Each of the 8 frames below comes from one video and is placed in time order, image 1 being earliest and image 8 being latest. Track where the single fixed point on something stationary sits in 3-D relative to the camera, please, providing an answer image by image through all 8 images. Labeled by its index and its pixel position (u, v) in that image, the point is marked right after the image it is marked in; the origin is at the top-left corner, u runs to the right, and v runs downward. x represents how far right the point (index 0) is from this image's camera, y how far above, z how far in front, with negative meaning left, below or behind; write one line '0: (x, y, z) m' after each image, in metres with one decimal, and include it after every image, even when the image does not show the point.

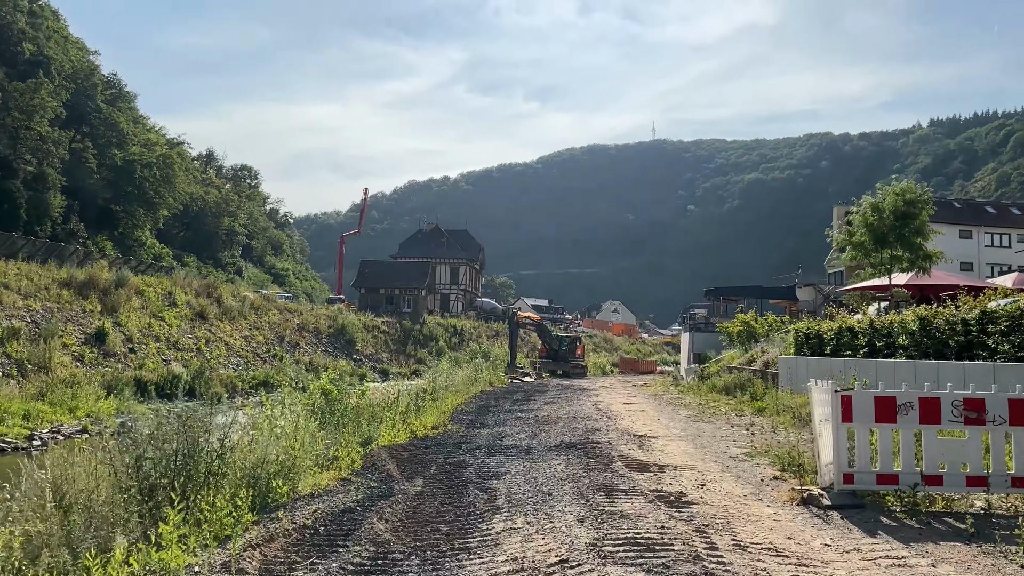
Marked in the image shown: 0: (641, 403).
0: (+2.4, -2.2, +13.3) m
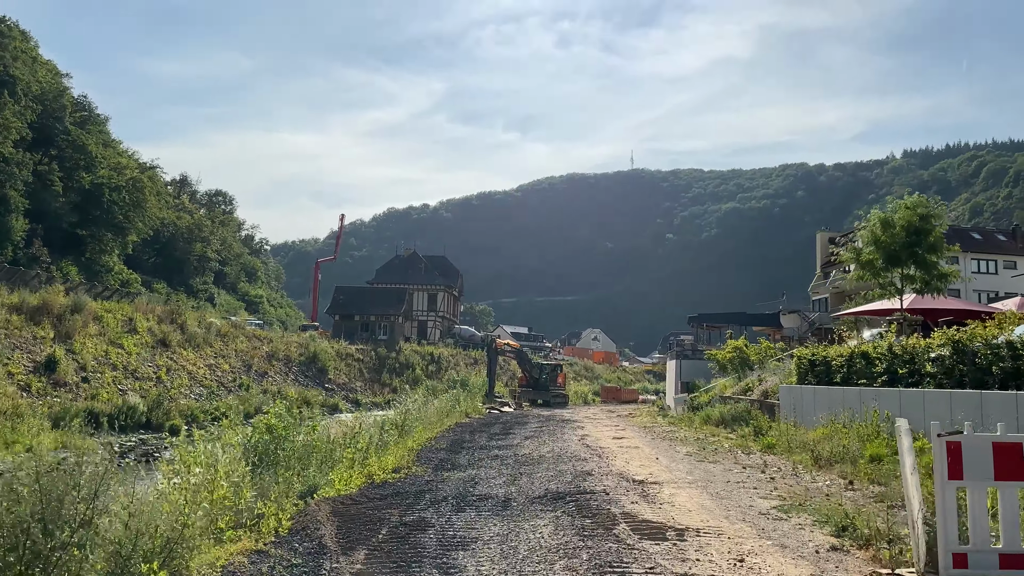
0: (+2.0, -2.5, +11.9) m
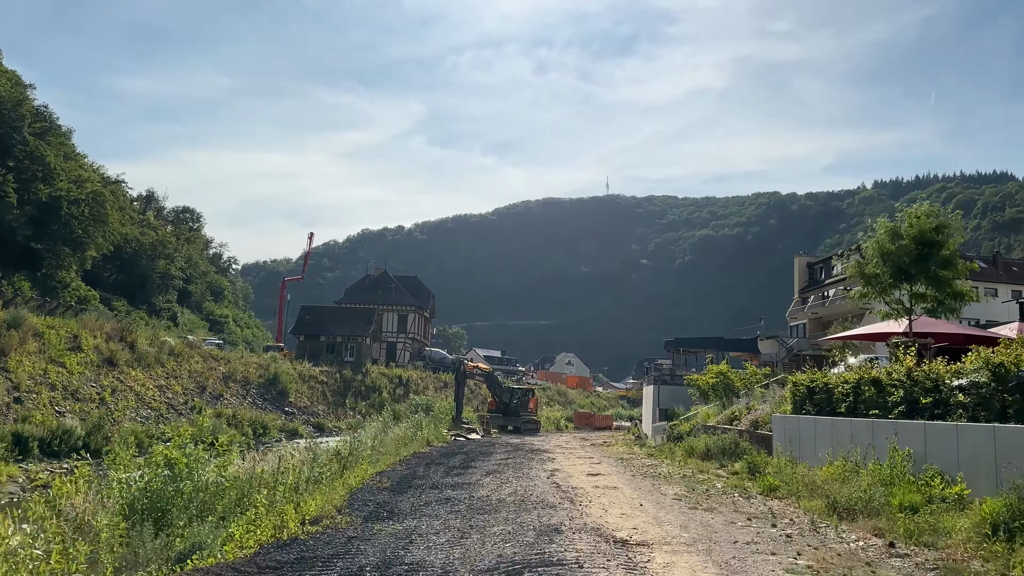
0: (+1.4, -2.7, +10.4) m
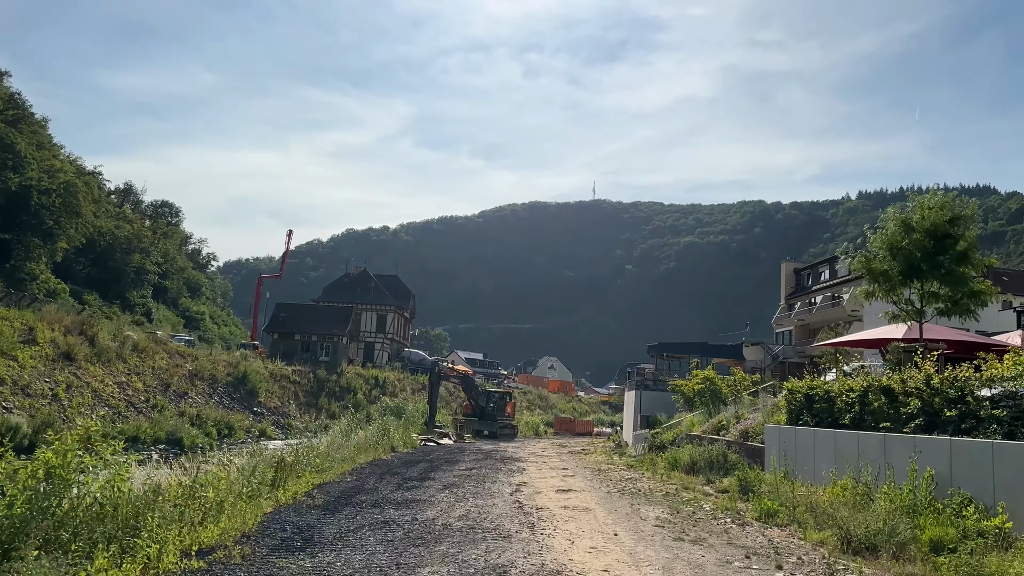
0: (+0.9, -2.6, +9.1) m
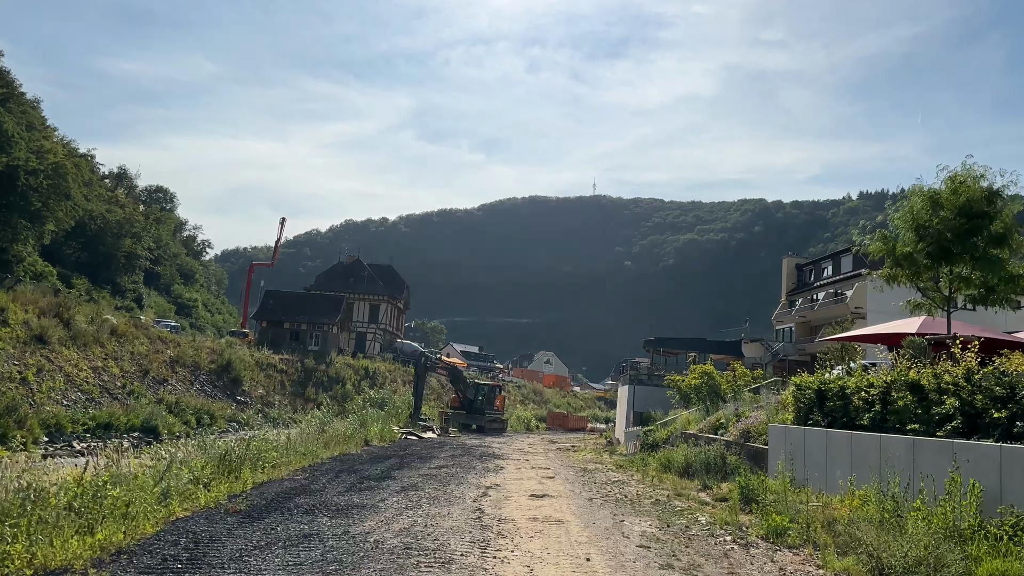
0: (+0.5, -2.3, +7.9) m
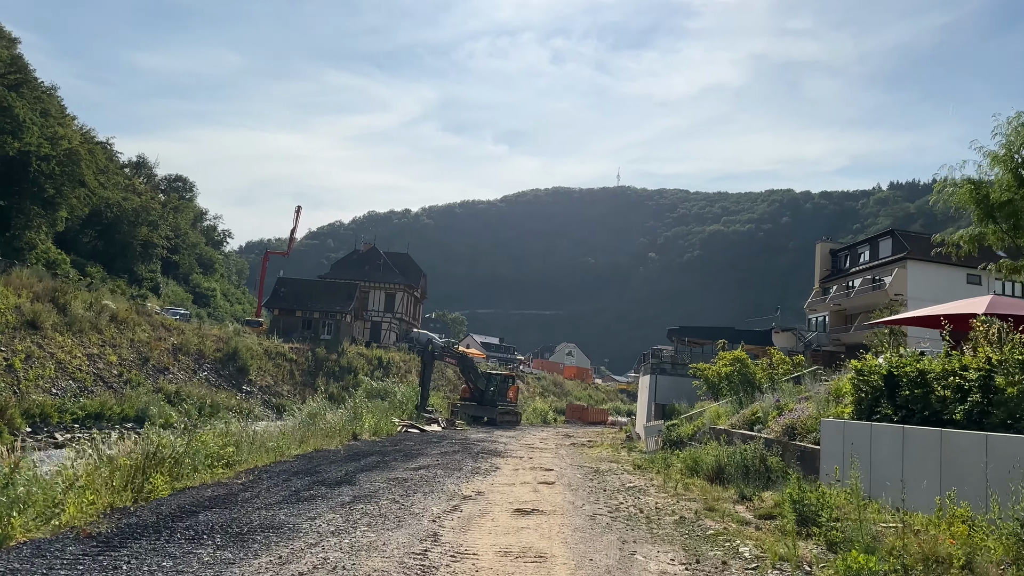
0: (+0.3, -1.9, +6.1) m
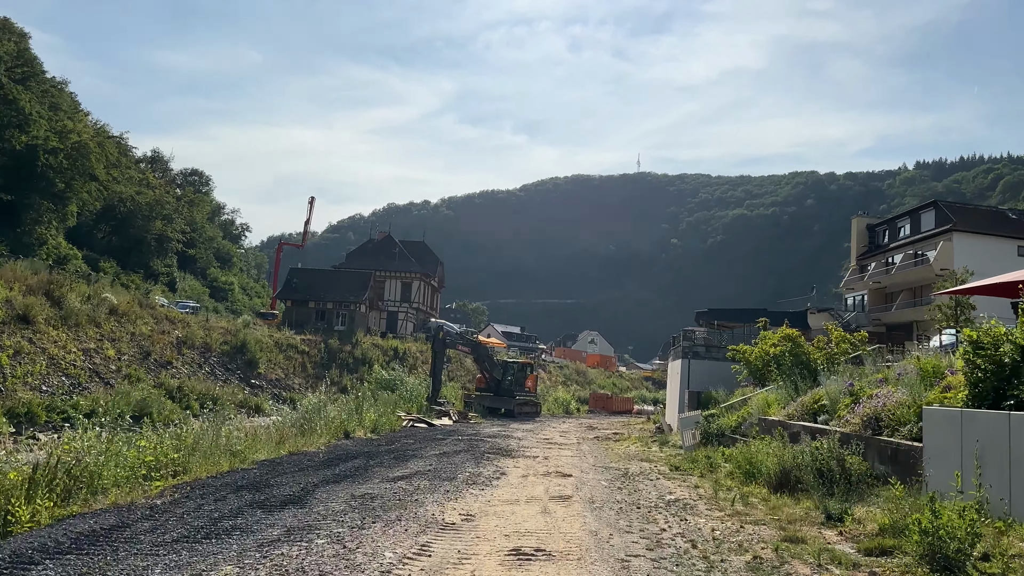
0: (+0.3, -1.5, +4.2) m
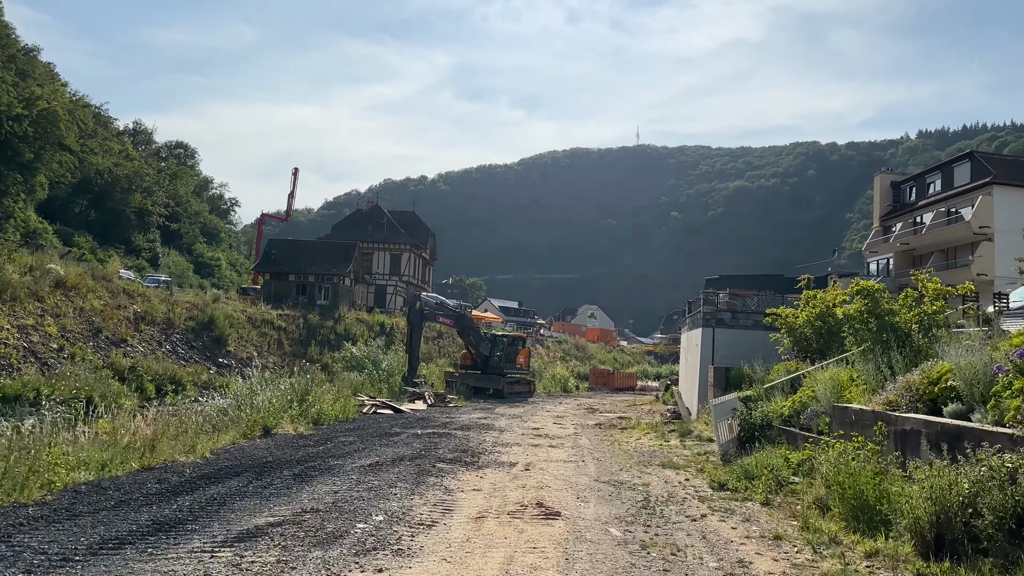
0: (-0.1, -1.1, +1.0) m
